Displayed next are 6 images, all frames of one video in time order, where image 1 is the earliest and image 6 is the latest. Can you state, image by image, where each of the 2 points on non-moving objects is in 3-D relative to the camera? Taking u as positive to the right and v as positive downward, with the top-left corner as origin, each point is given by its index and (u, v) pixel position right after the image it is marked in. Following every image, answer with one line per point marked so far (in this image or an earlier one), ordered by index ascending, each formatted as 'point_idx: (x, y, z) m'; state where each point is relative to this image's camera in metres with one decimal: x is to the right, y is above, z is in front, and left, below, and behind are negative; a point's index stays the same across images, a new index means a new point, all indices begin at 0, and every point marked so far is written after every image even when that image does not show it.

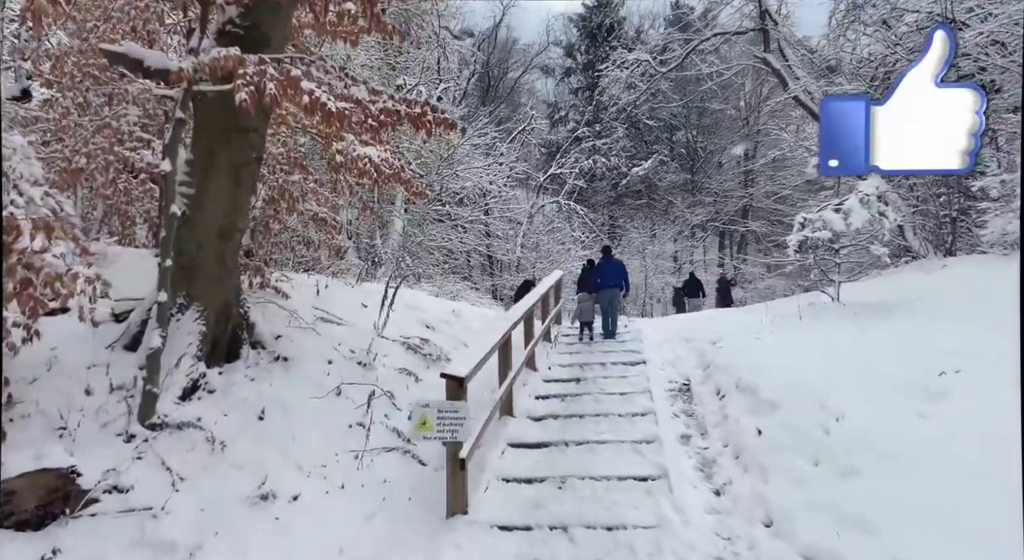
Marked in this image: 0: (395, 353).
0: (-1.1, -0.7, +6.8) m
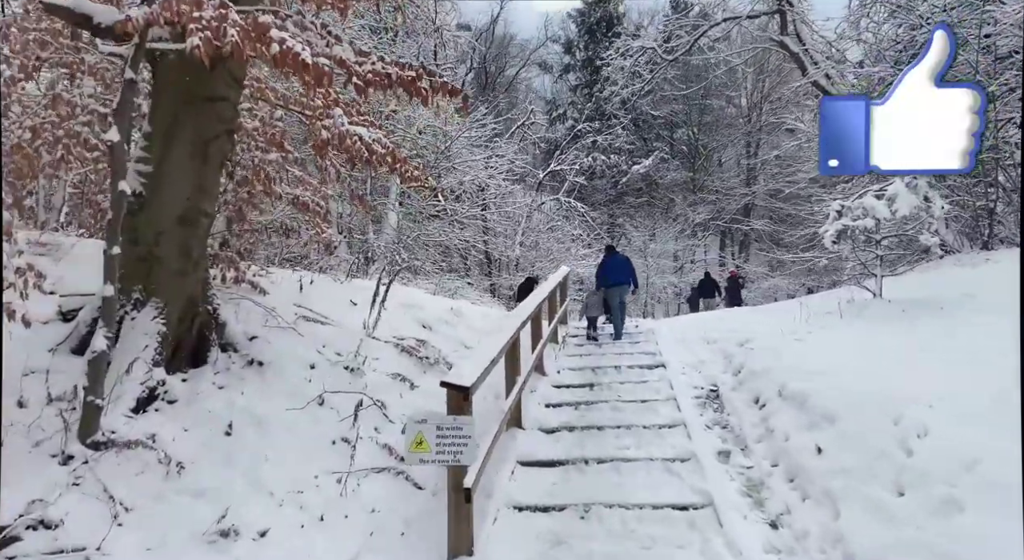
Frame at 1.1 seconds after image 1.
0: (-1.0, -0.6, +6.0) m
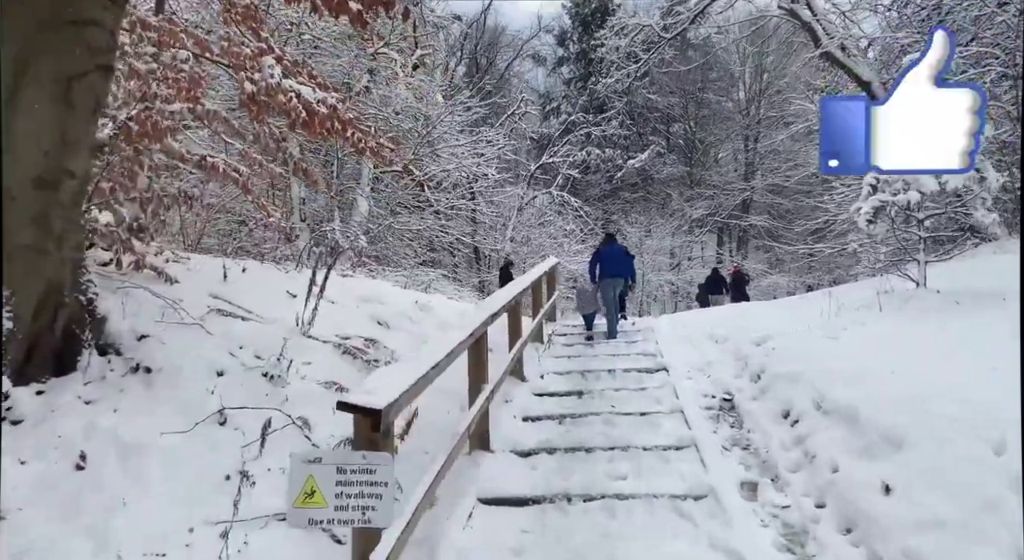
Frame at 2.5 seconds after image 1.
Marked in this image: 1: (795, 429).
0: (-1.2, -0.5, +4.8) m
1: (+1.7, -0.9, +4.3) m
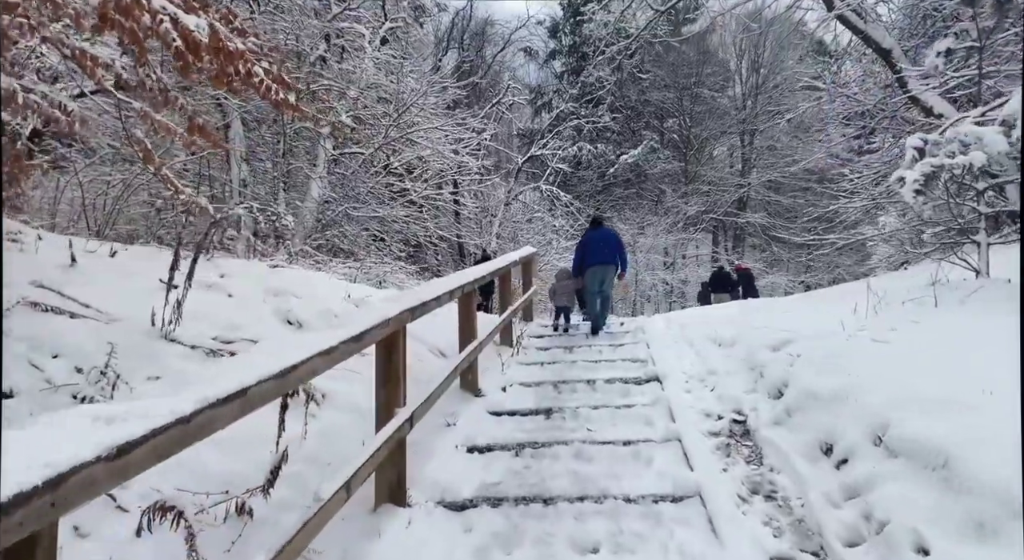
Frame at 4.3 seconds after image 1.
0: (-1.5, -0.4, +3.4) m
1: (+1.3, -0.8, +3.0) m
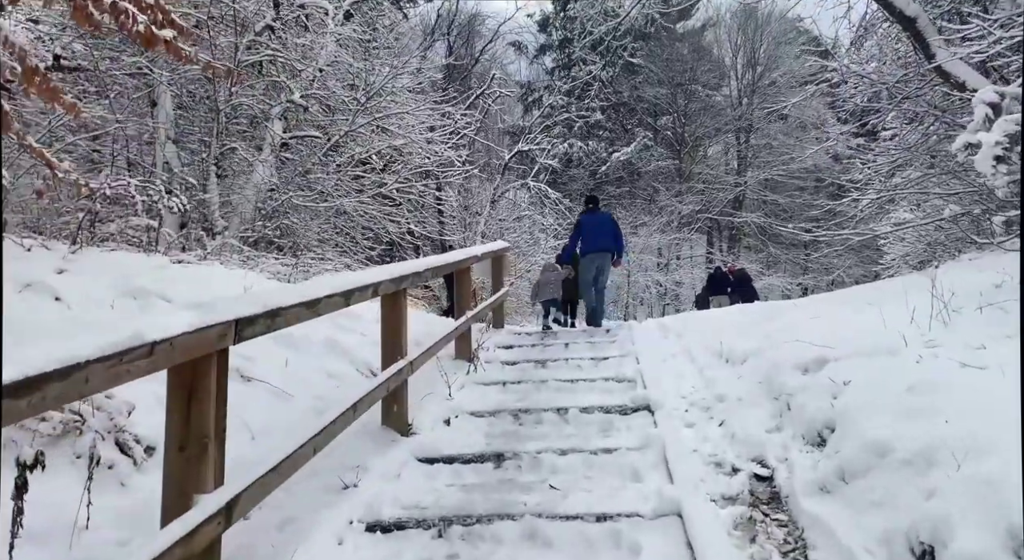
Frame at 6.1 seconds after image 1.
0: (-1.8, -0.4, +2.1) m
1: (+1.1, -0.8, +1.7) m
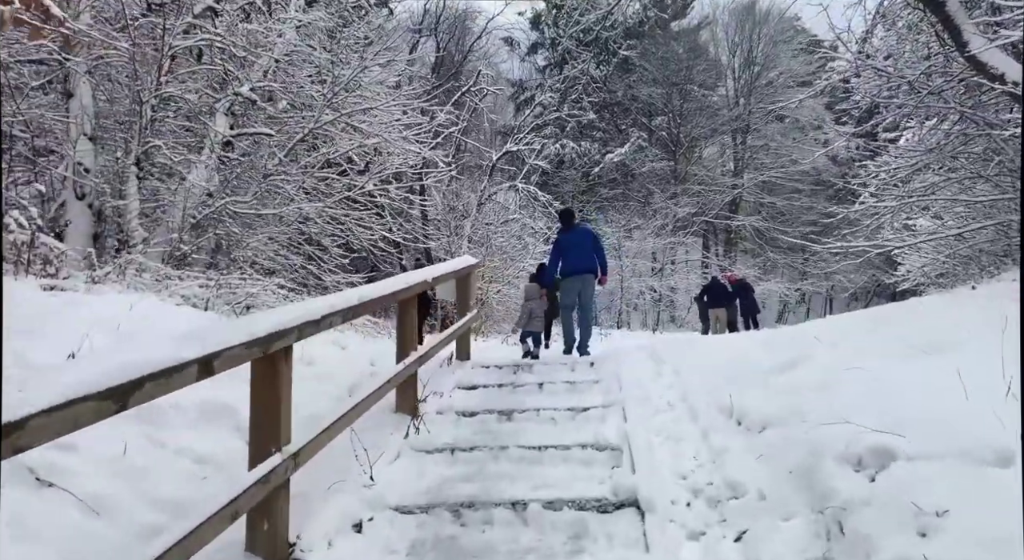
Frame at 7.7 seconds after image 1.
0: (-2.1, -0.6, +1.0) m
1: (+0.8, -1.0, +0.6) m
